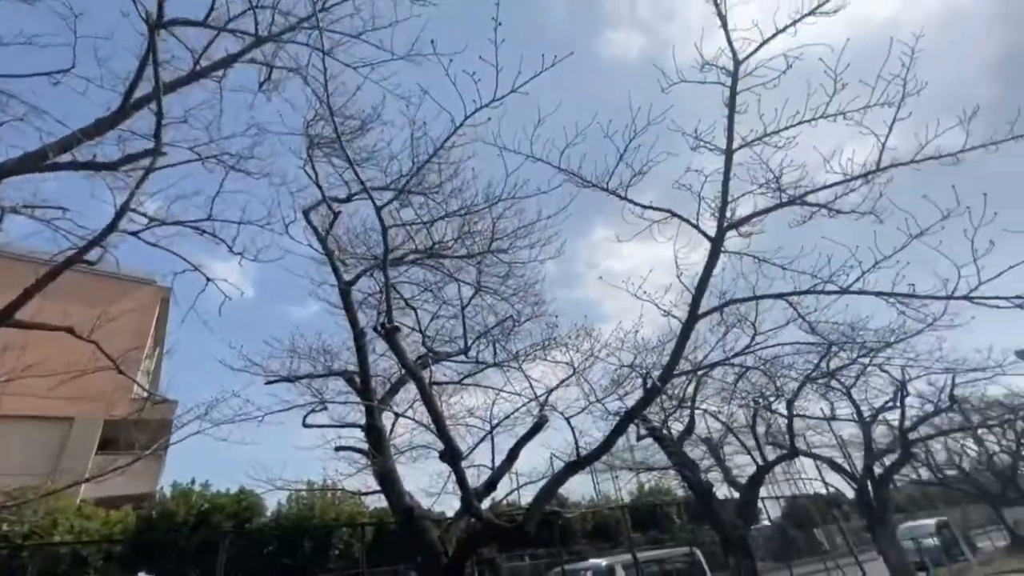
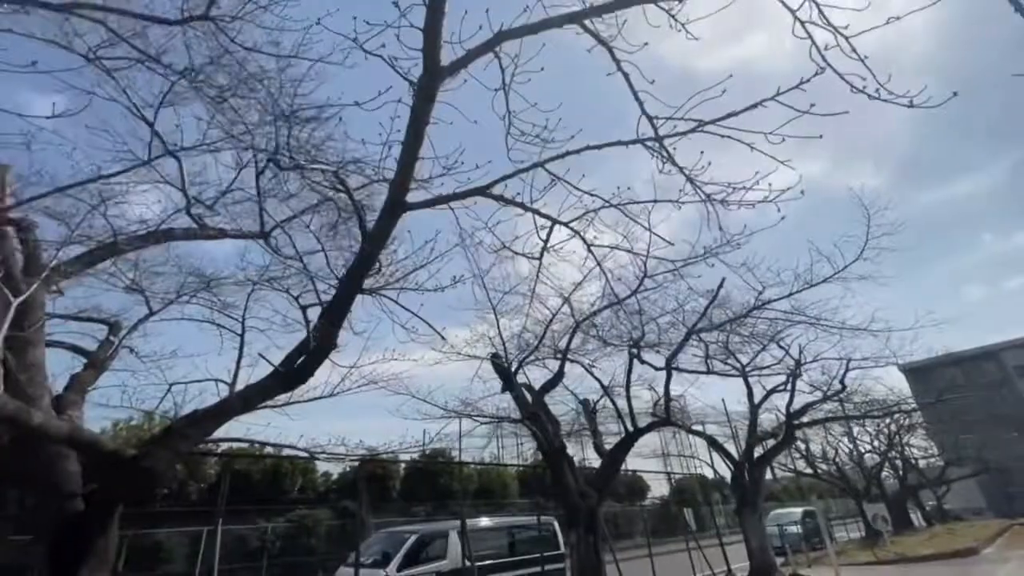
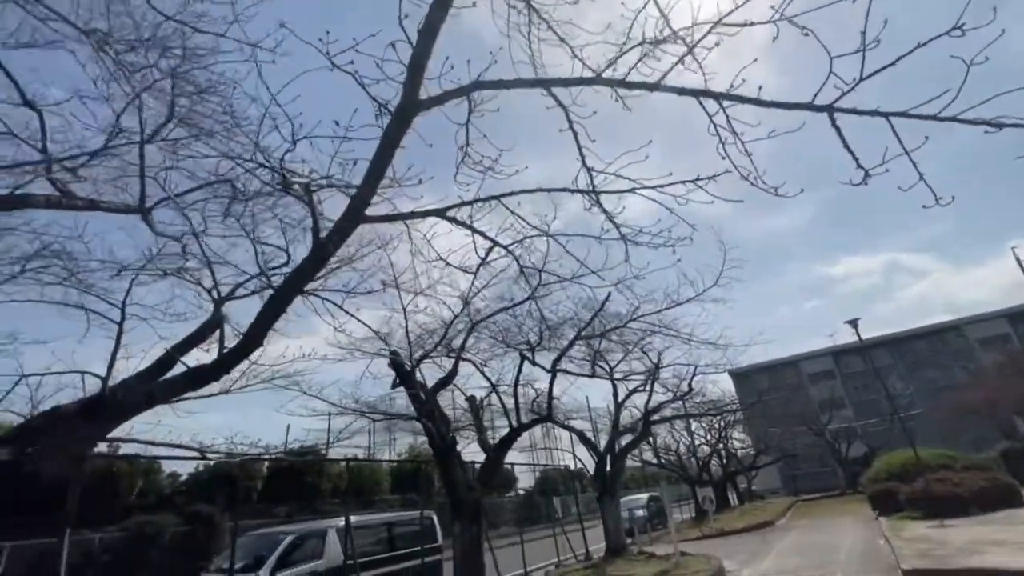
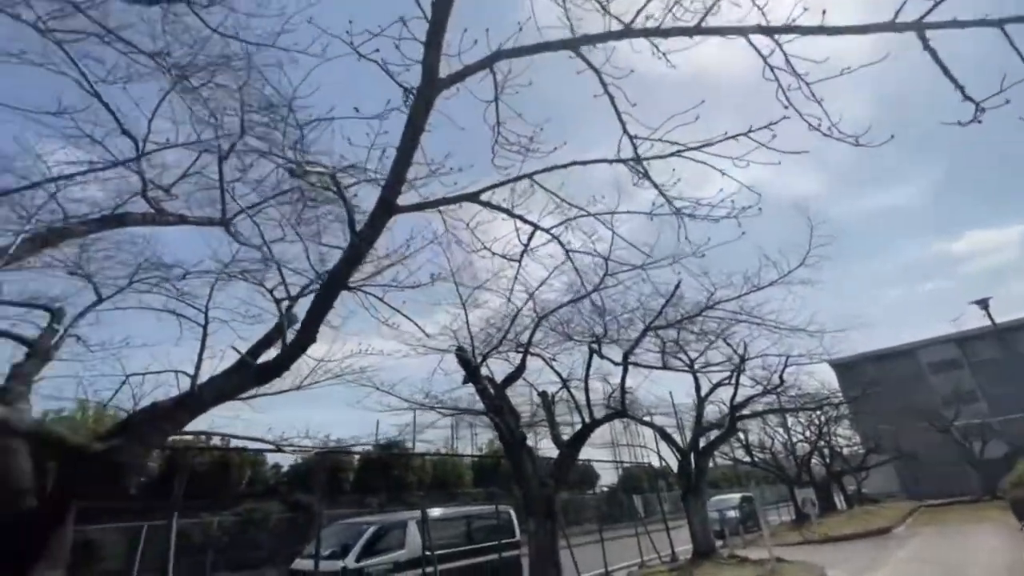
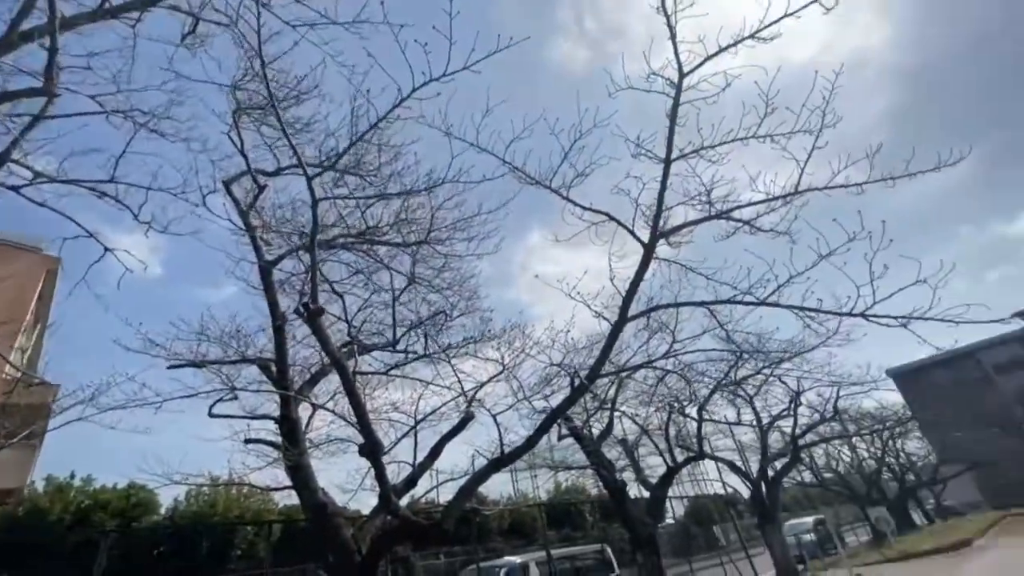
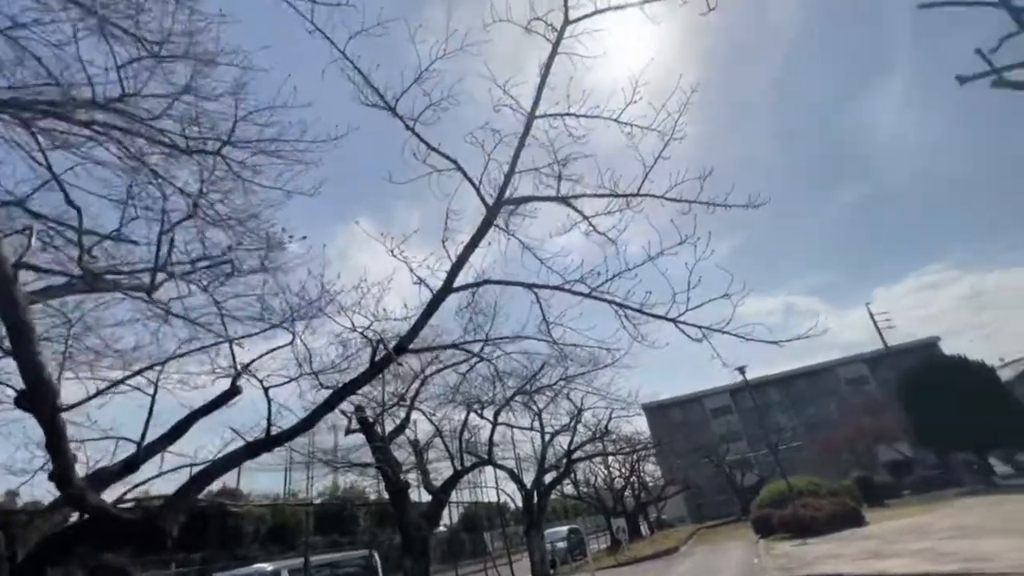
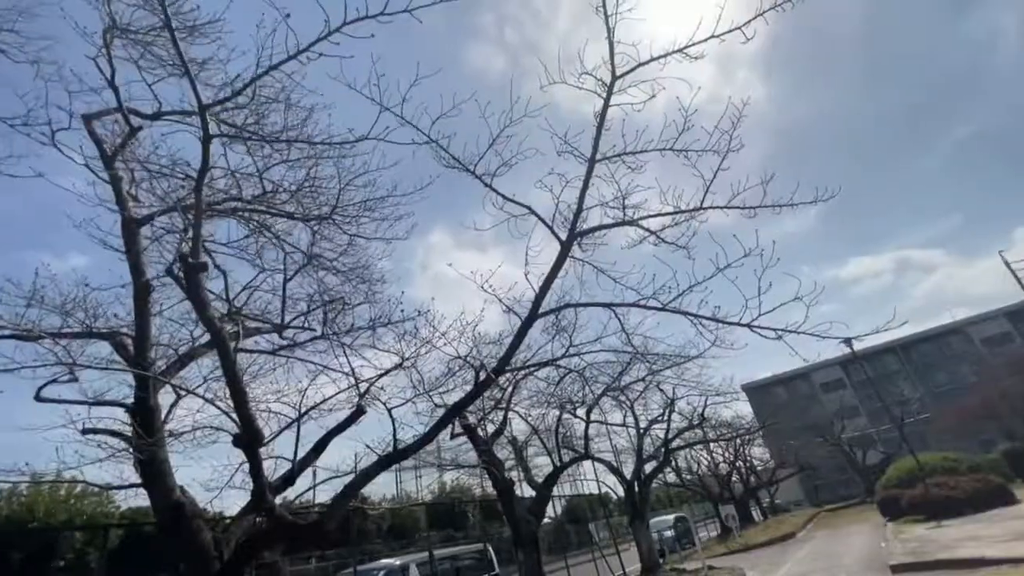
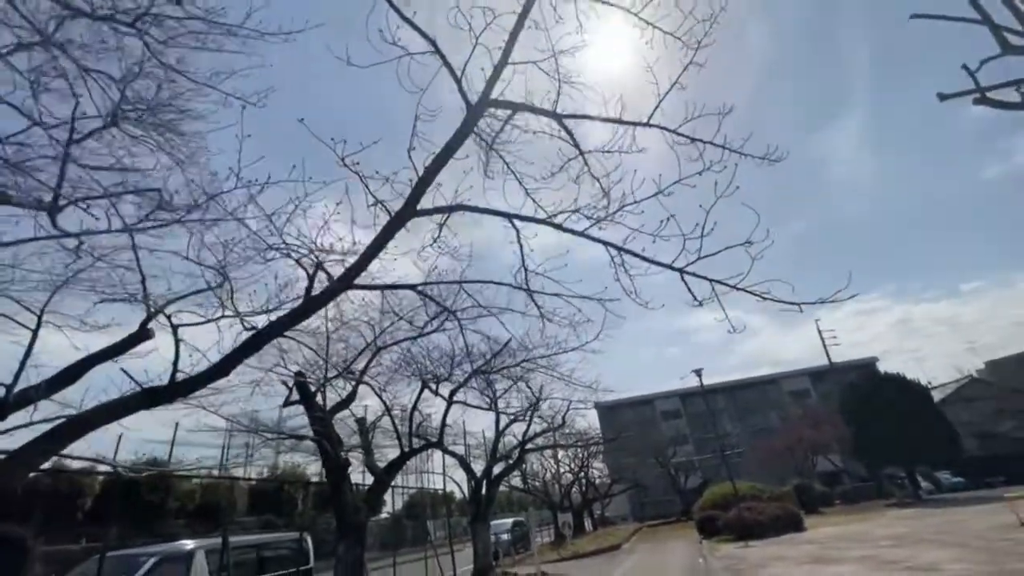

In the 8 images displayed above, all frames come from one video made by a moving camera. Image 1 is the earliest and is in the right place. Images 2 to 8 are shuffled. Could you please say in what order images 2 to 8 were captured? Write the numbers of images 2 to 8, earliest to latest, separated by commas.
5, 7, 6, 8, 3, 4, 2
